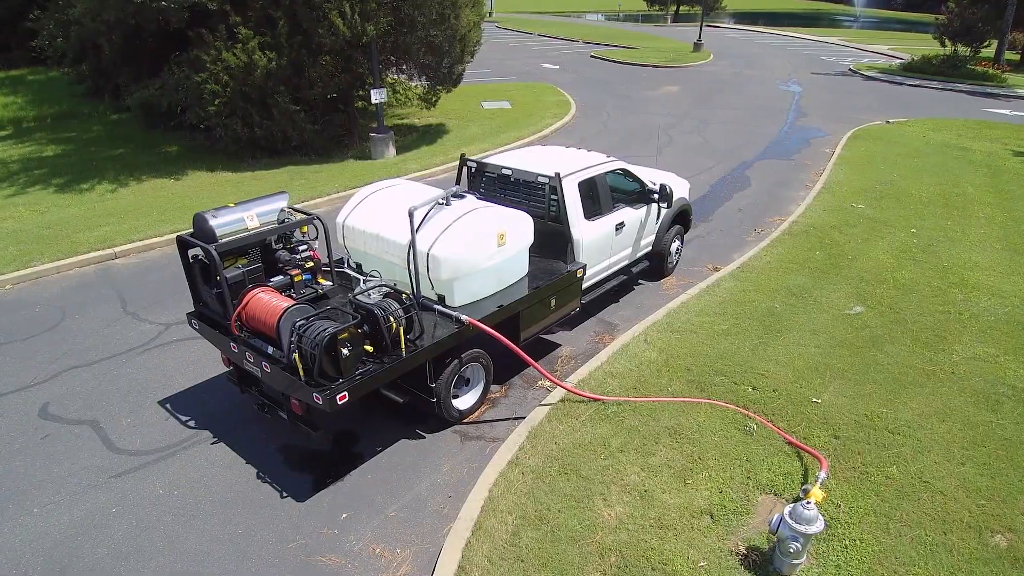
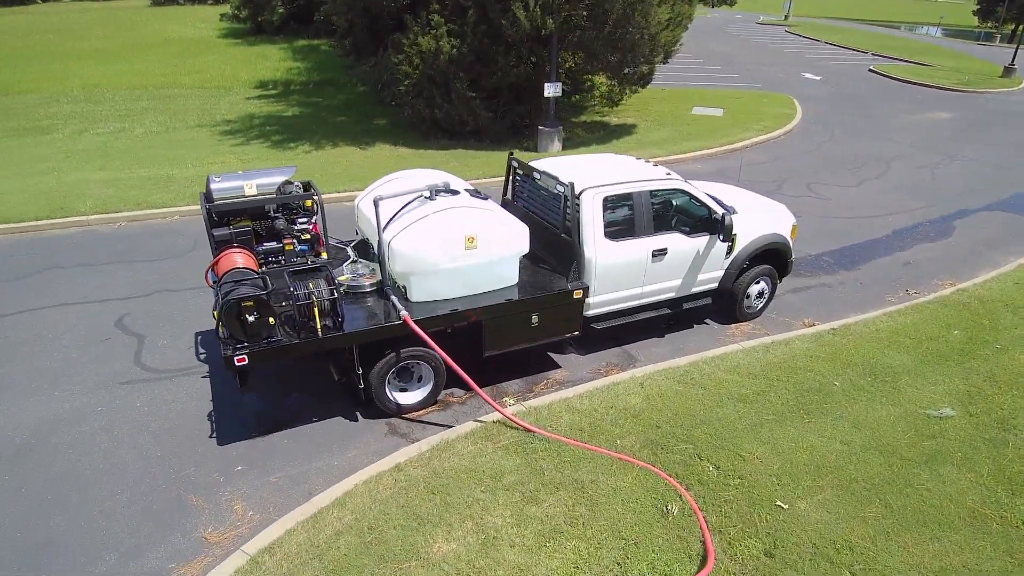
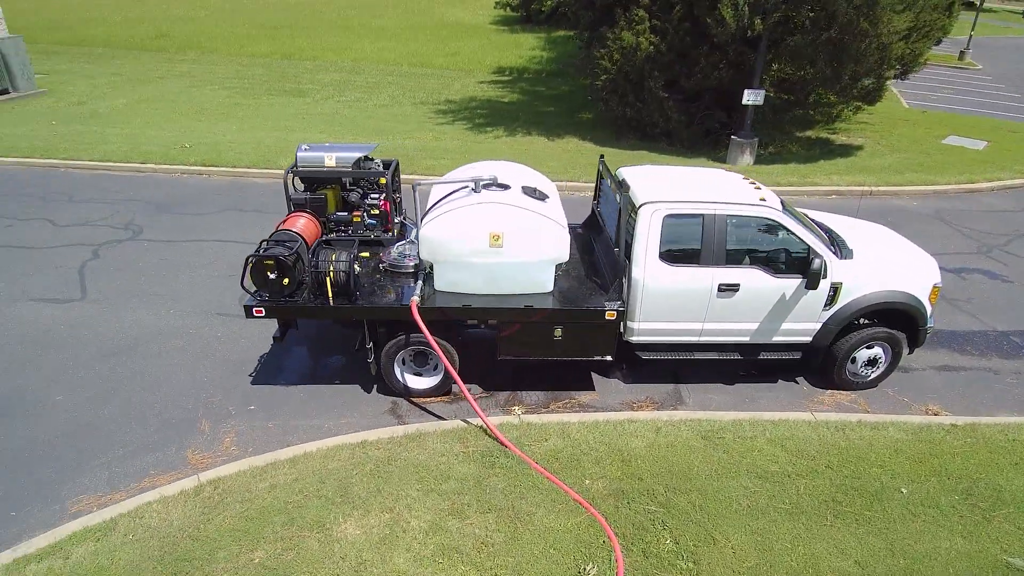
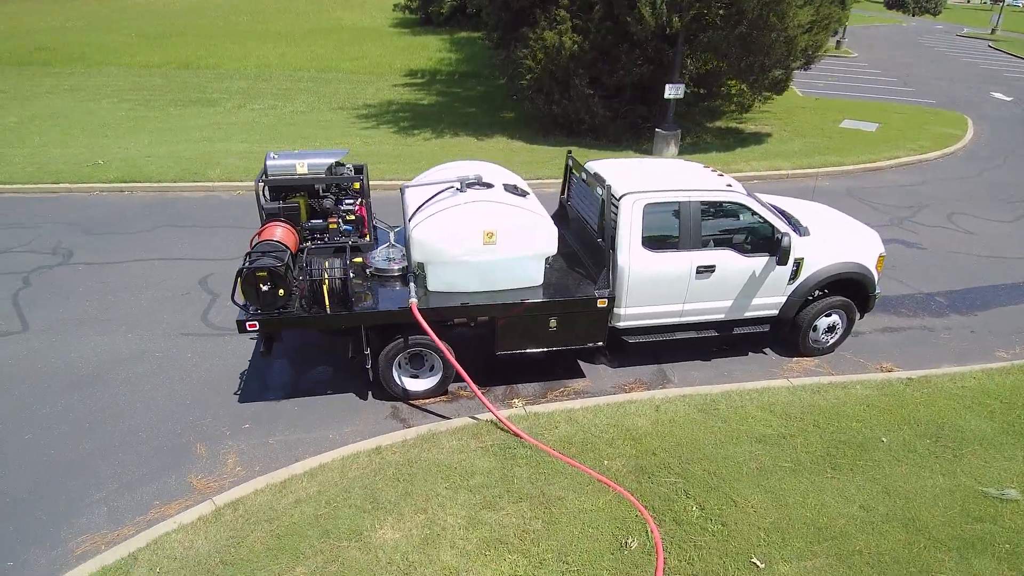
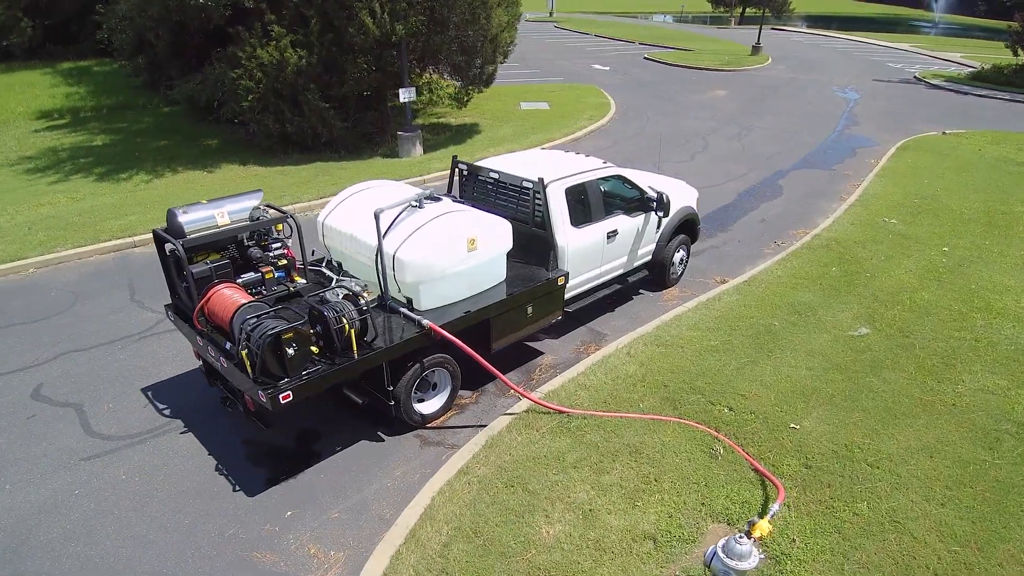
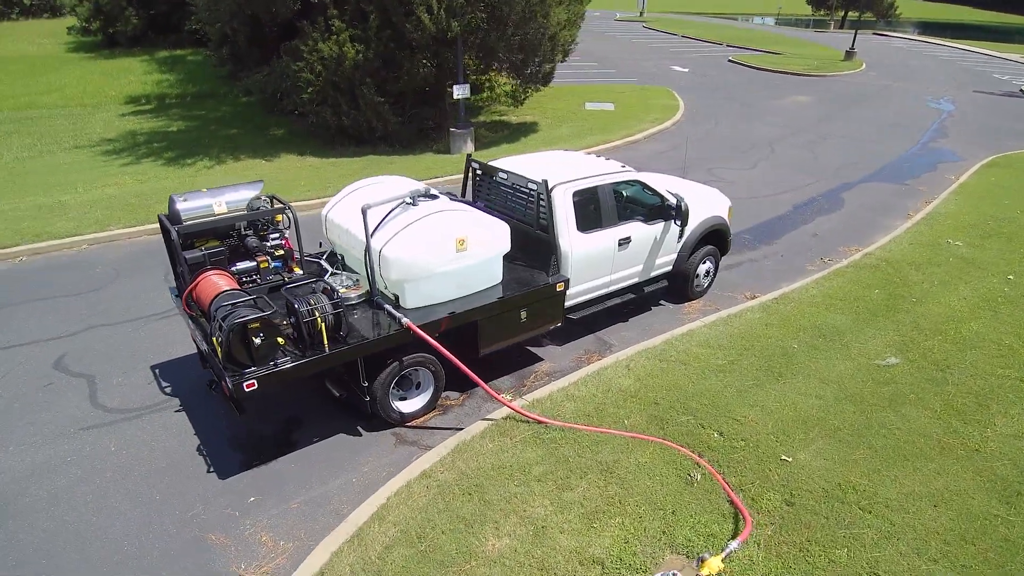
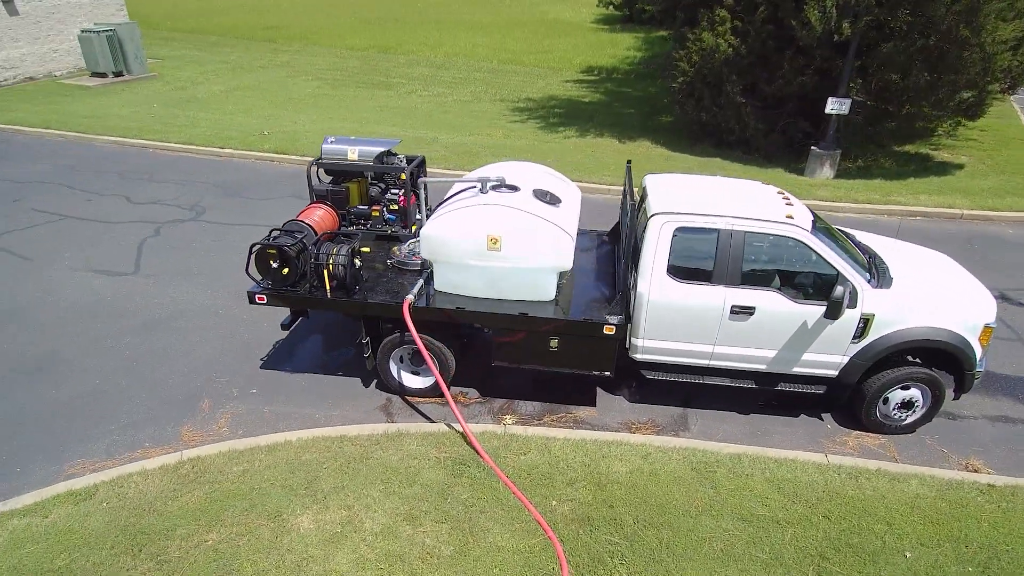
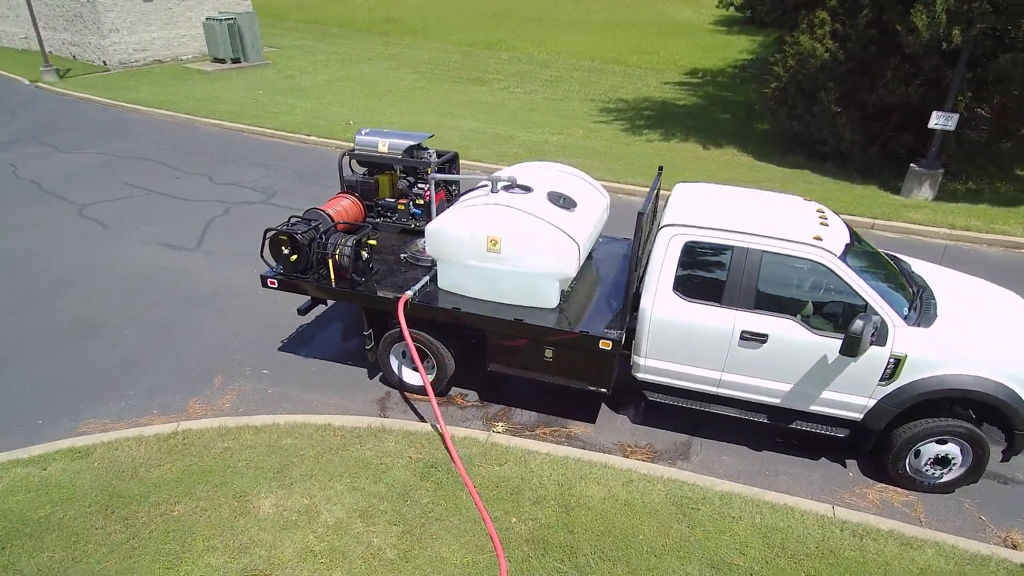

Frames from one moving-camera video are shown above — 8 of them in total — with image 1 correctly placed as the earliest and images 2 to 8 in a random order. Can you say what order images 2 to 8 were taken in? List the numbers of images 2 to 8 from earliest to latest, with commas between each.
5, 6, 2, 4, 3, 7, 8
